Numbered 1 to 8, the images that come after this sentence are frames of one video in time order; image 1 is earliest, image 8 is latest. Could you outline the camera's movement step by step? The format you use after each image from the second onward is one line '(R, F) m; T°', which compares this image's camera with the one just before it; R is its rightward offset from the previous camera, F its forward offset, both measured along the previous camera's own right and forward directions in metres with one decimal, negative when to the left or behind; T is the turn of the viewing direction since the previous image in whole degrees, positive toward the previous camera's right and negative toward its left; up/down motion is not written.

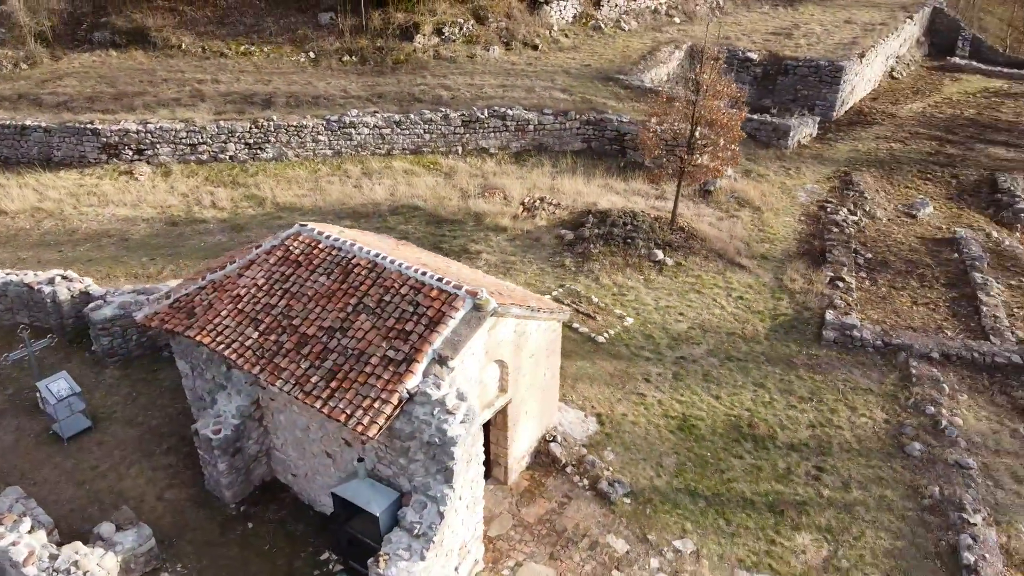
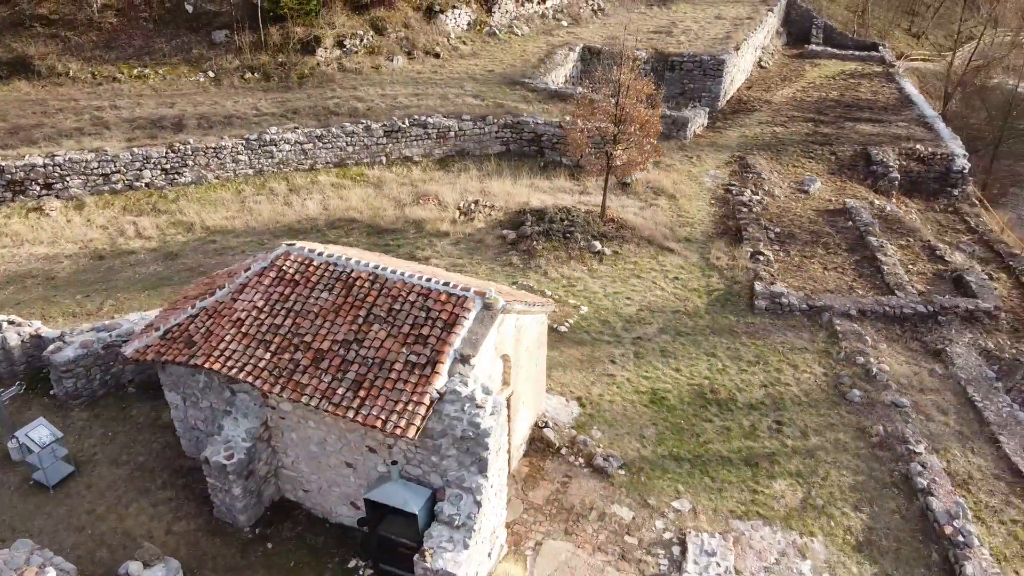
(-1.6, -0.5) m; +9°
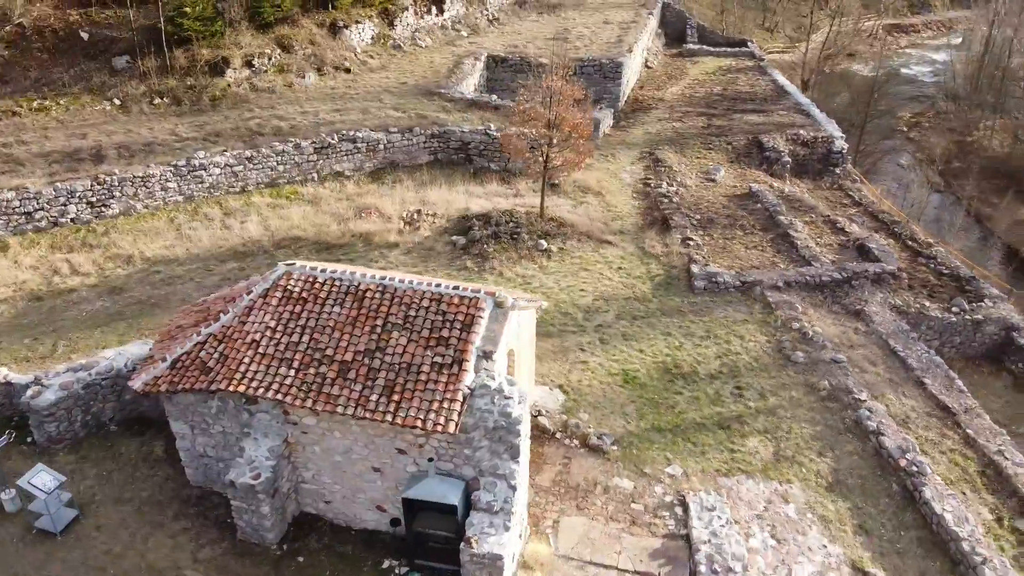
(-1.6, -0.5) m; +9°
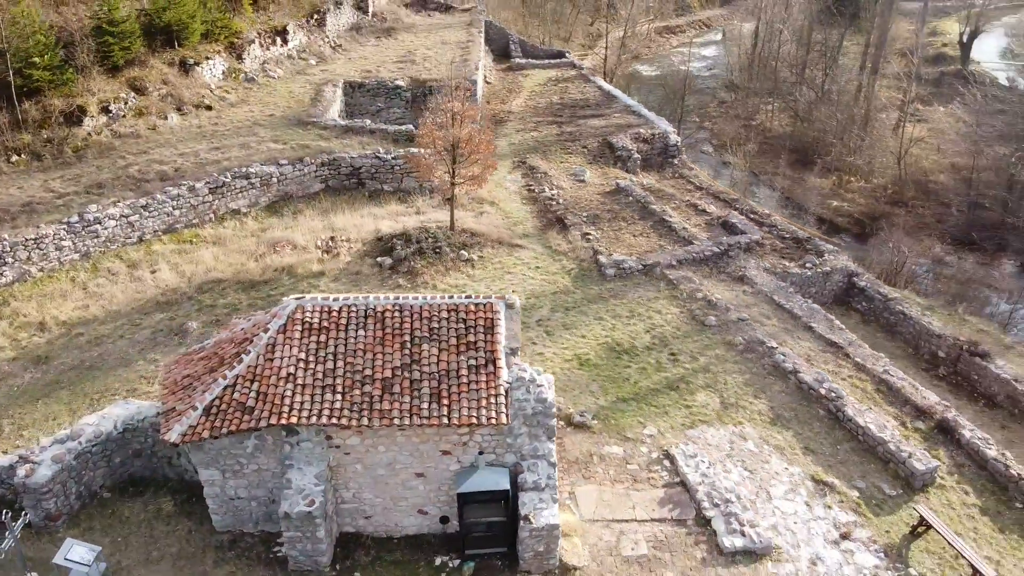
(-2.8, -0.8) m; +14°
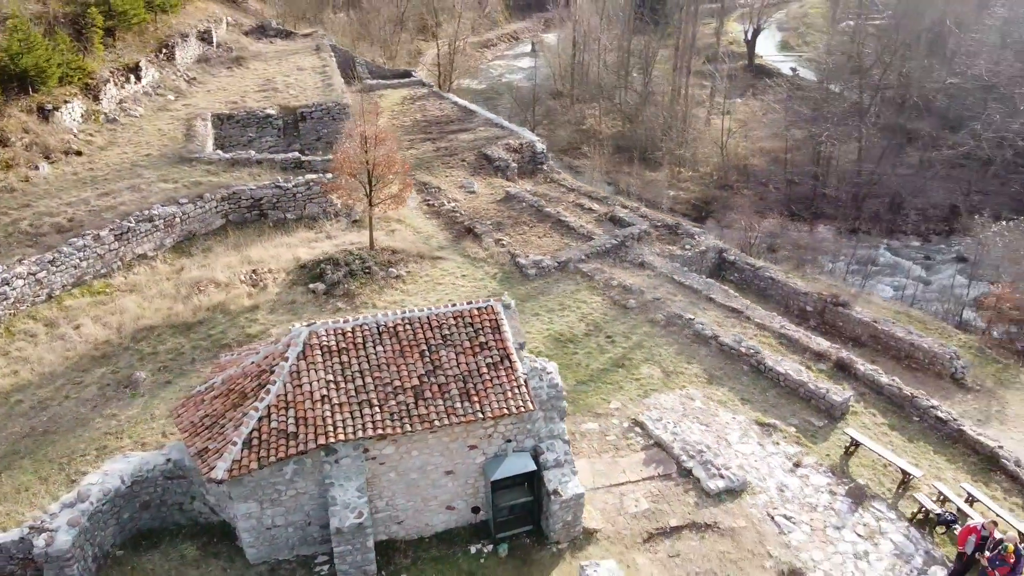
(-2.6, -0.8) m; +13°
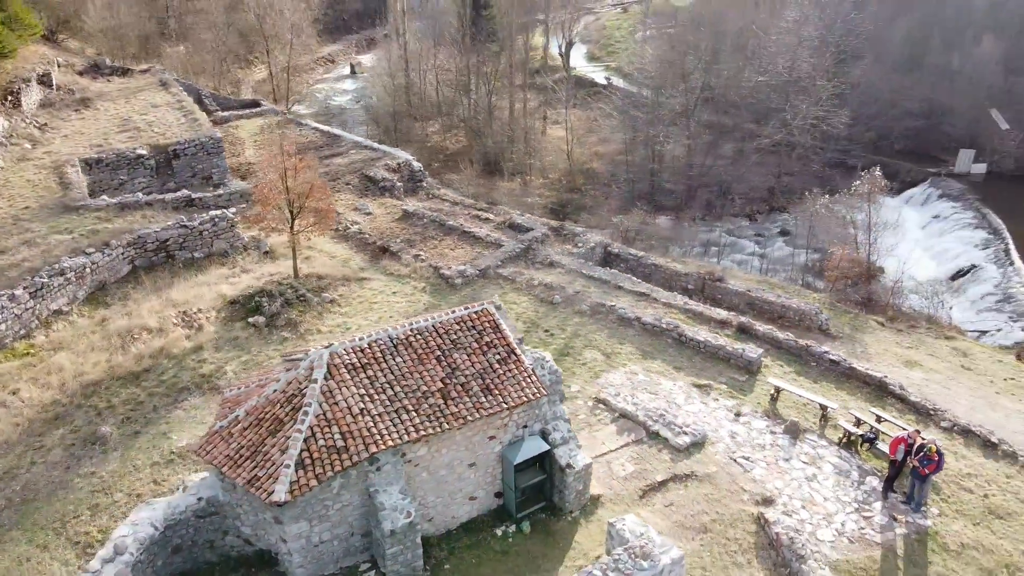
(-2.8, -0.9) m; +13°
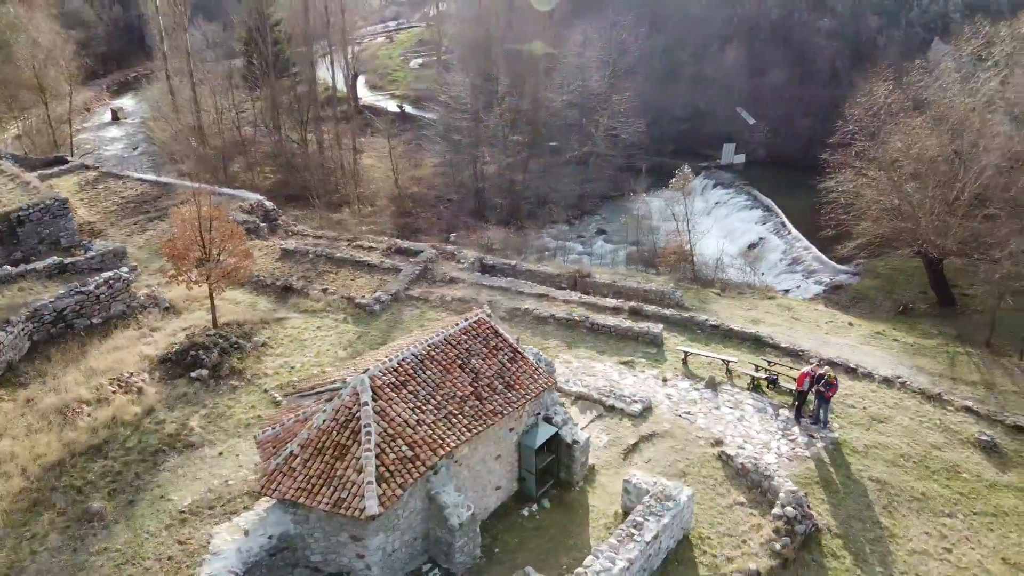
(-4.0, -1.0) m; +17°
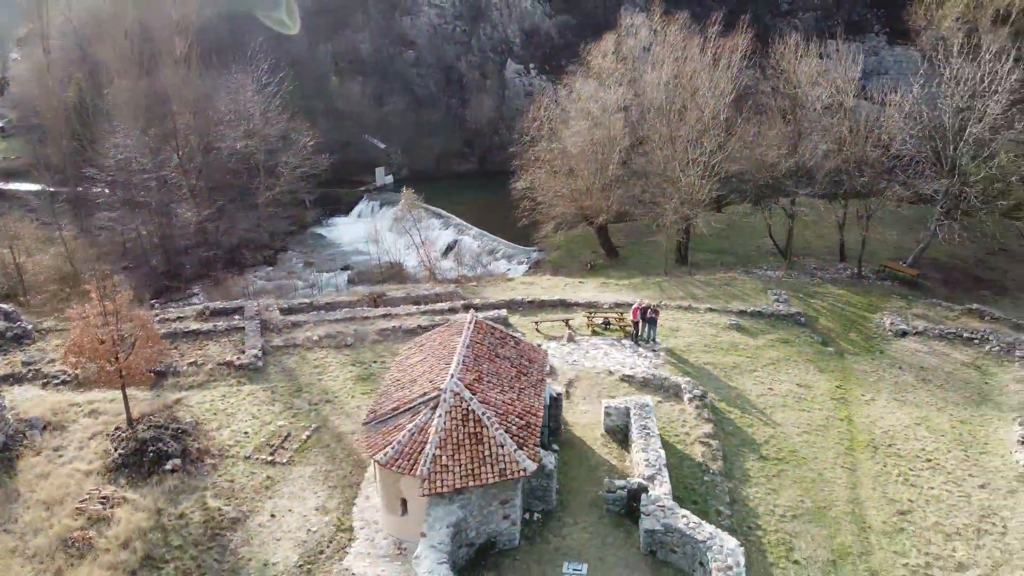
(-9.0, -0.9) m; +32°
